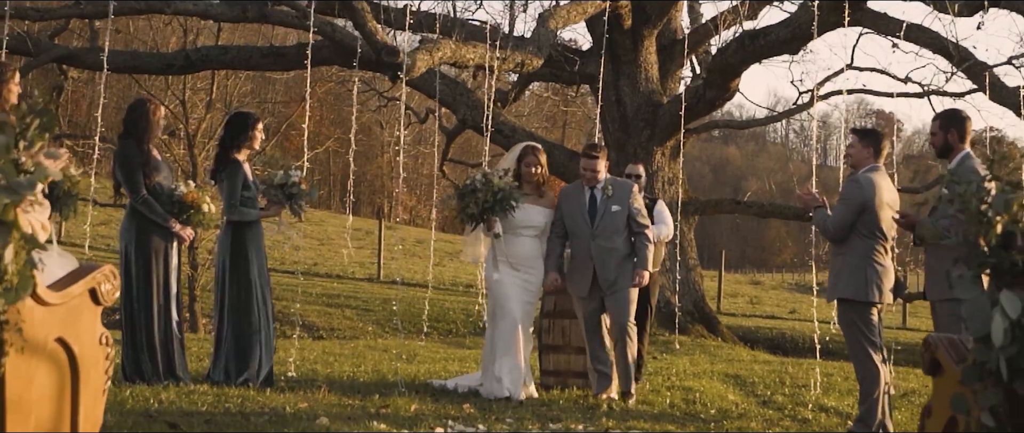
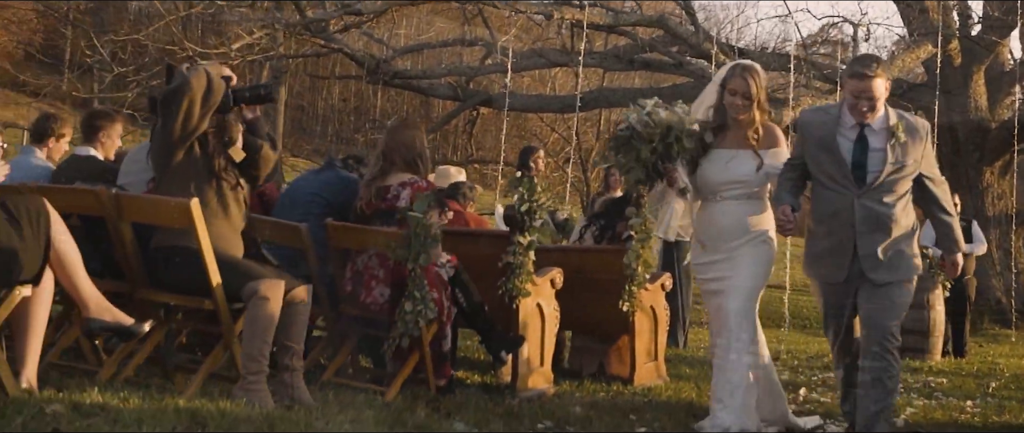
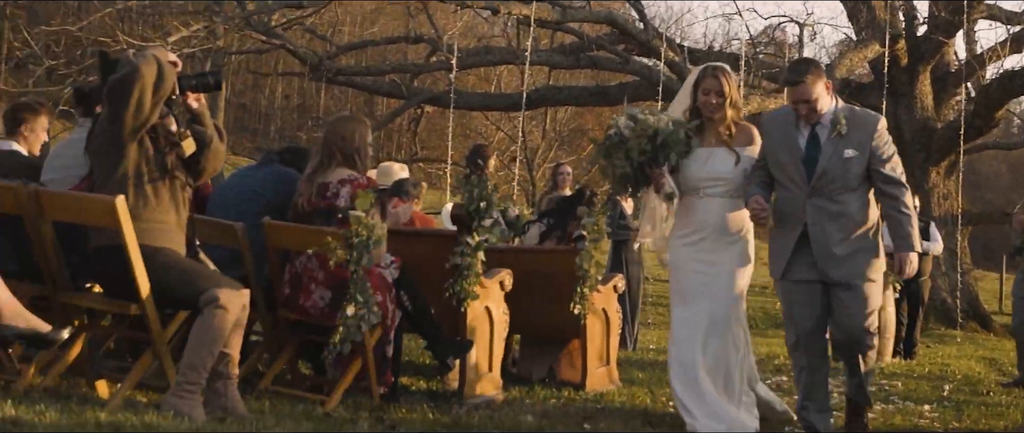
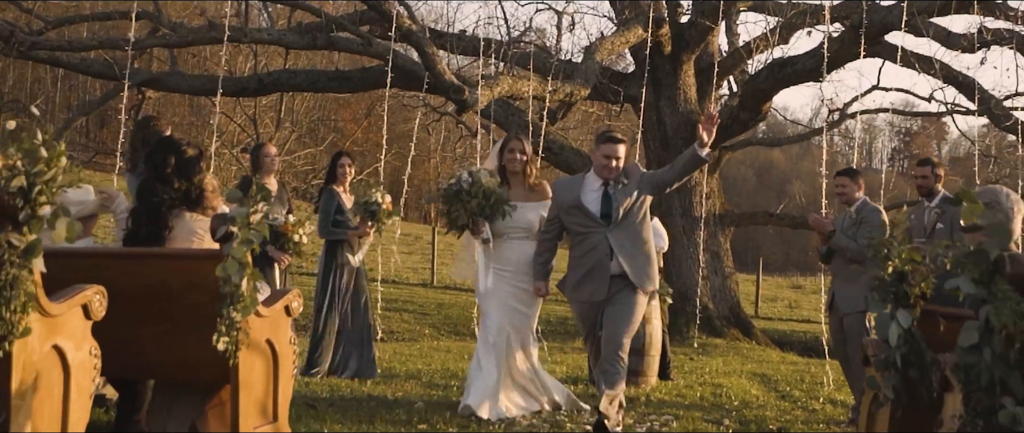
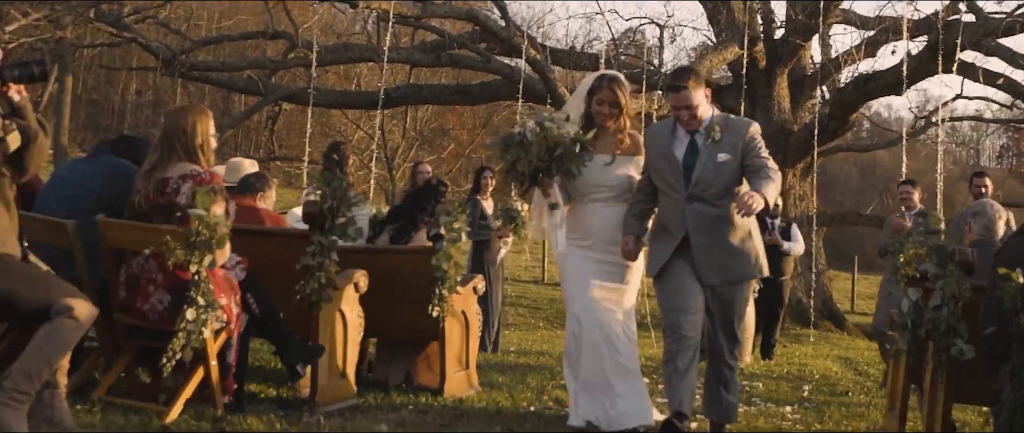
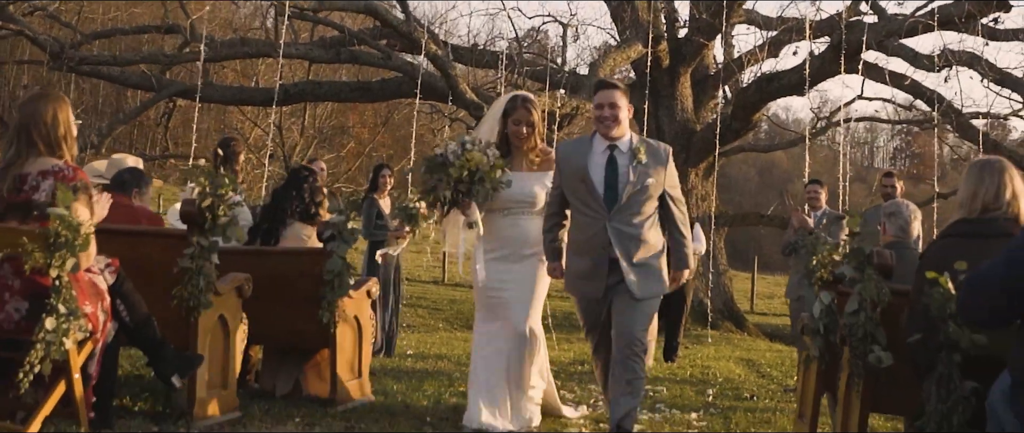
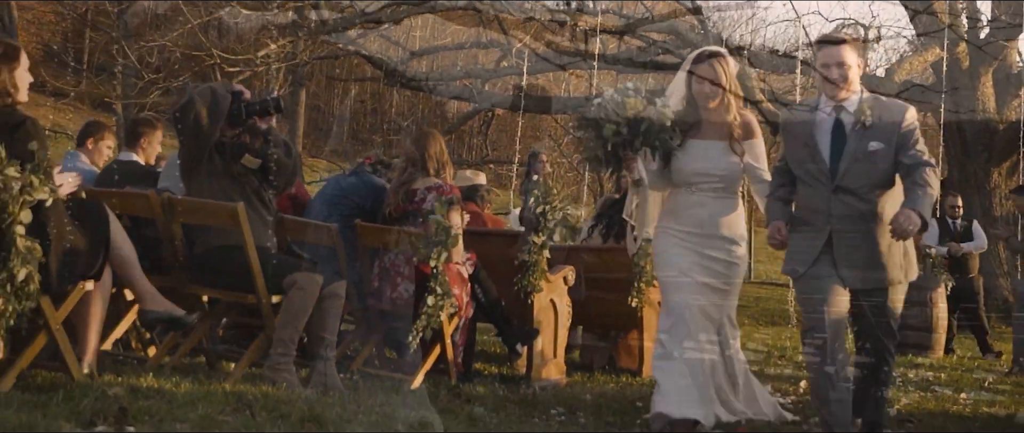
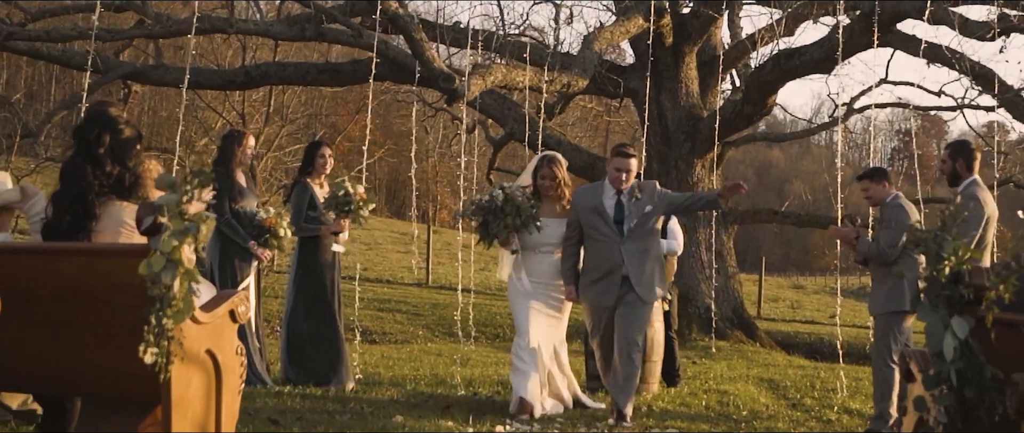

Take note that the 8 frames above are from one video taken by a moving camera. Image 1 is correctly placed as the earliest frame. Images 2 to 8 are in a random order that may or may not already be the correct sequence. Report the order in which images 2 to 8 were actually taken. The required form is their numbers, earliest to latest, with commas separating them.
8, 4, 6, 5, 3, 2, 7
